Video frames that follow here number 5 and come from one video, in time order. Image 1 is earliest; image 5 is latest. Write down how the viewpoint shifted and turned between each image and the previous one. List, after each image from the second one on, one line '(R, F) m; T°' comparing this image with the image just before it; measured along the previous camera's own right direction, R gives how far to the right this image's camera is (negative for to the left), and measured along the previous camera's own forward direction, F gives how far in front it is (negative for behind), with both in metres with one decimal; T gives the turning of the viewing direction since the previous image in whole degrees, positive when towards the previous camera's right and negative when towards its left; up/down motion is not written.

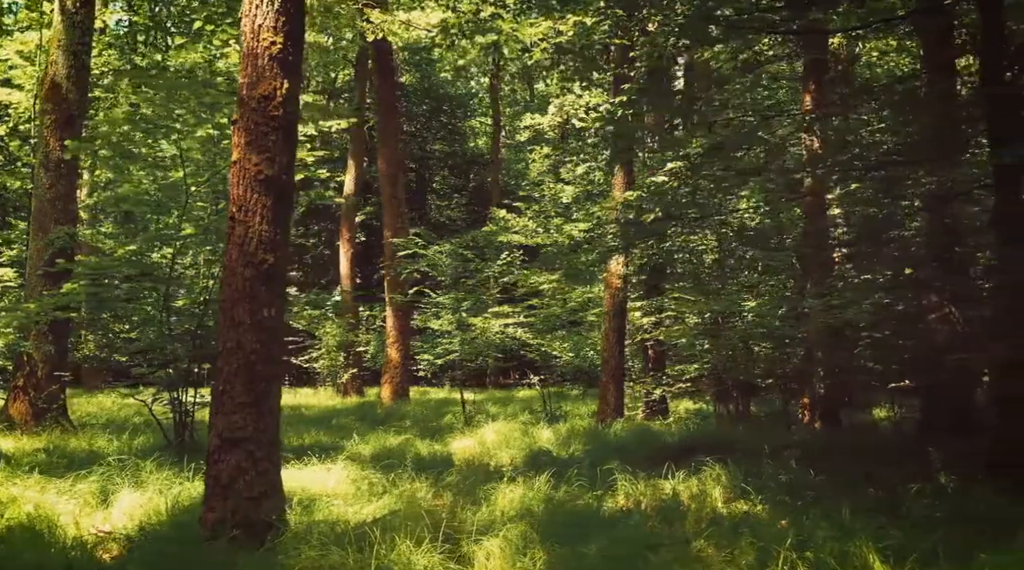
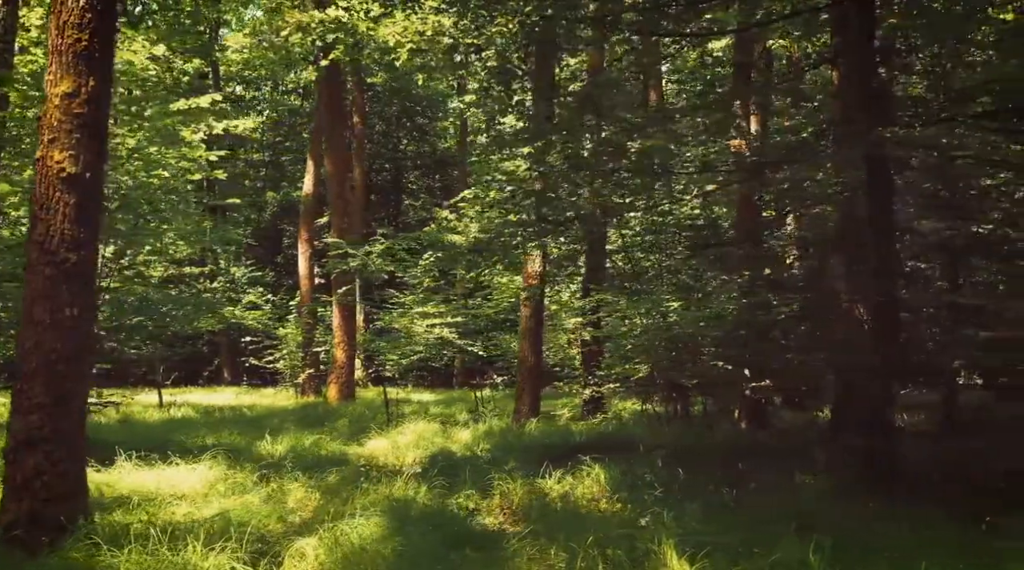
(+0.8, 0.0) m; +2°
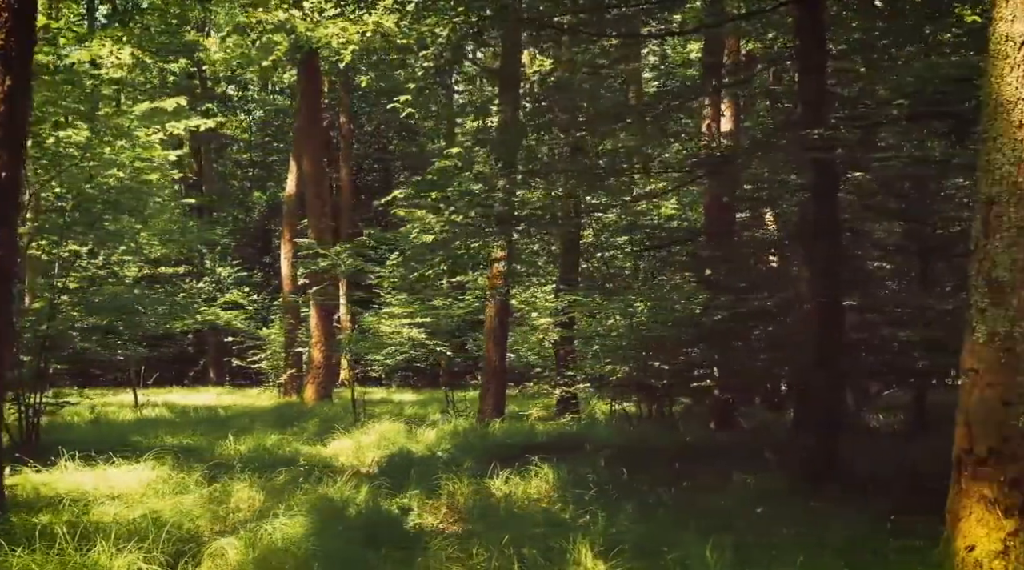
(+0.3, 0.0) m; +1°
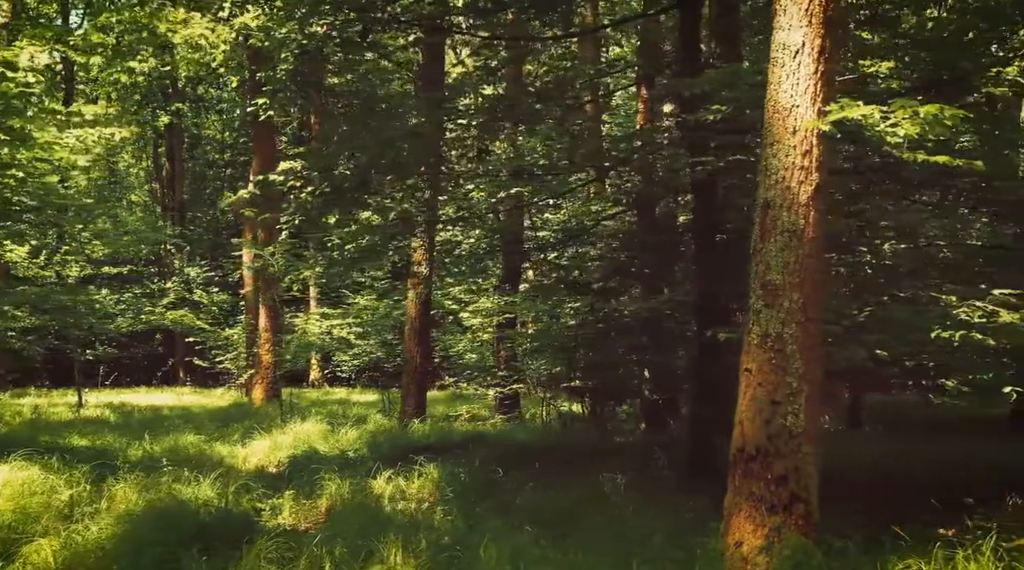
(+0.7, -0.1) m; +2°
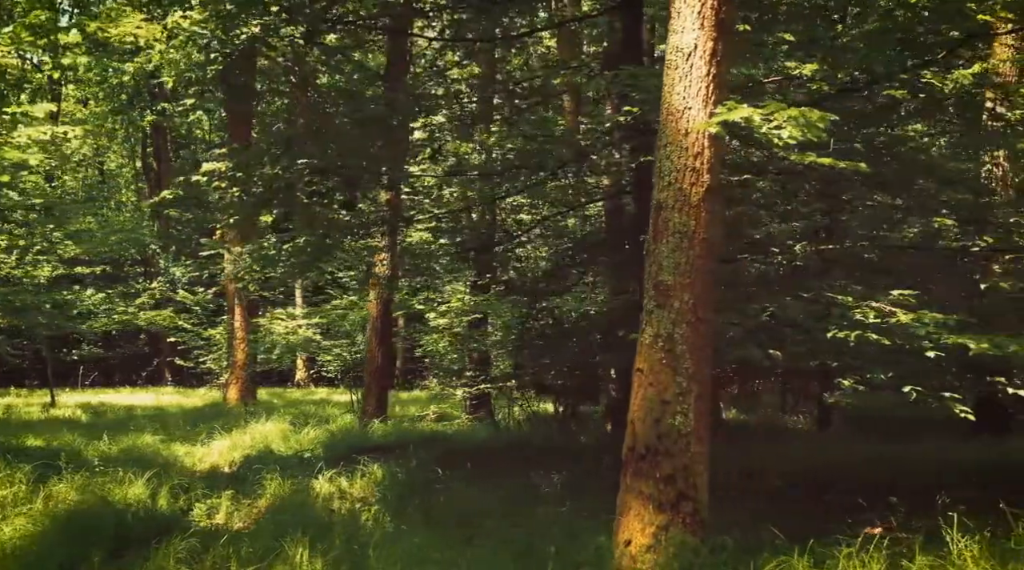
(+0.4, 0.0) m; +1°
